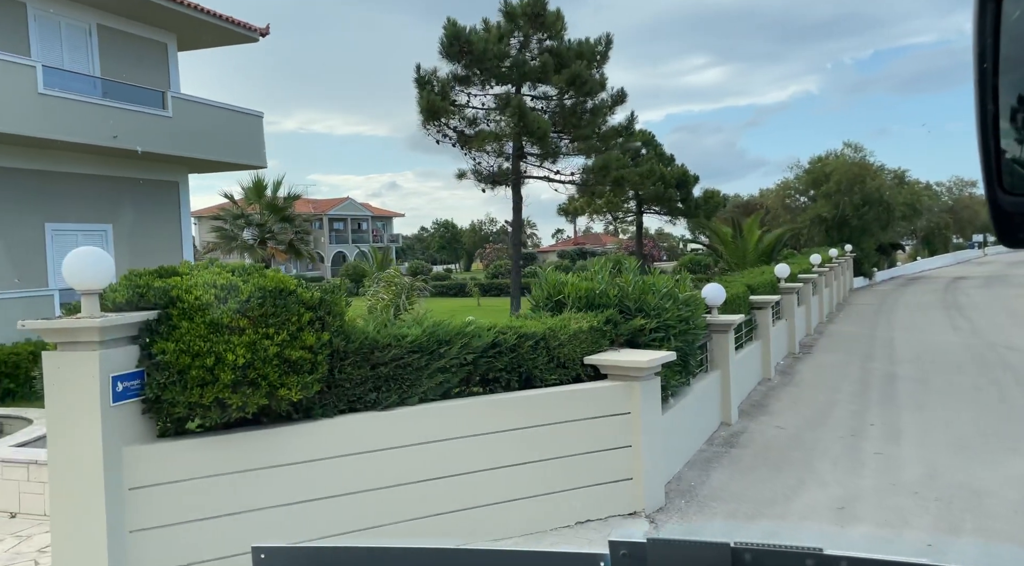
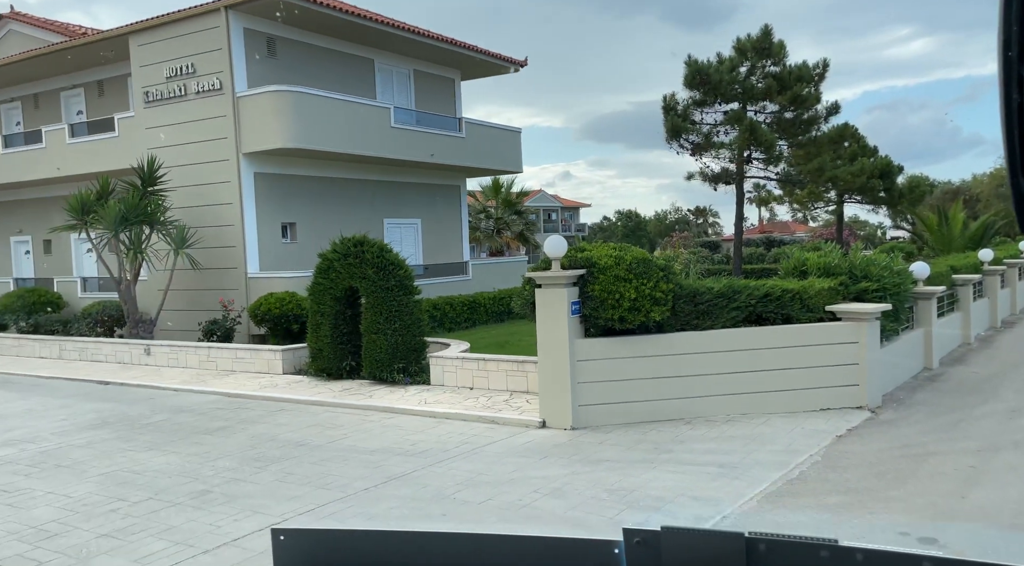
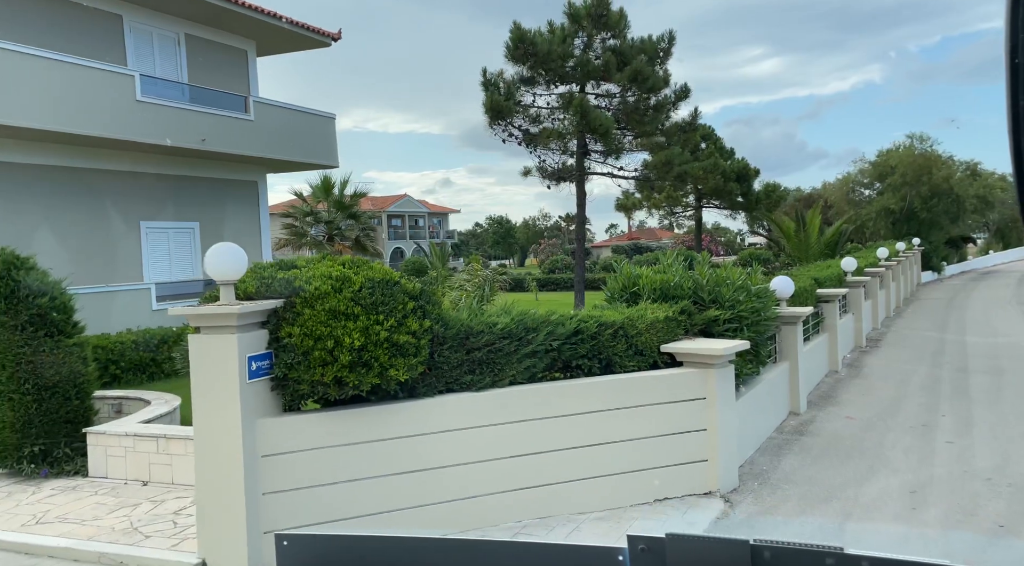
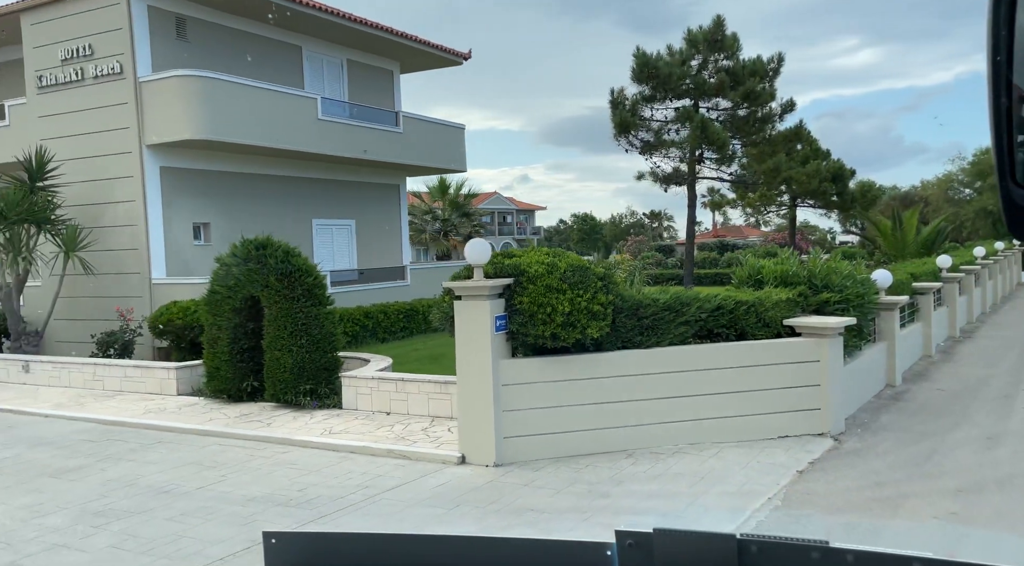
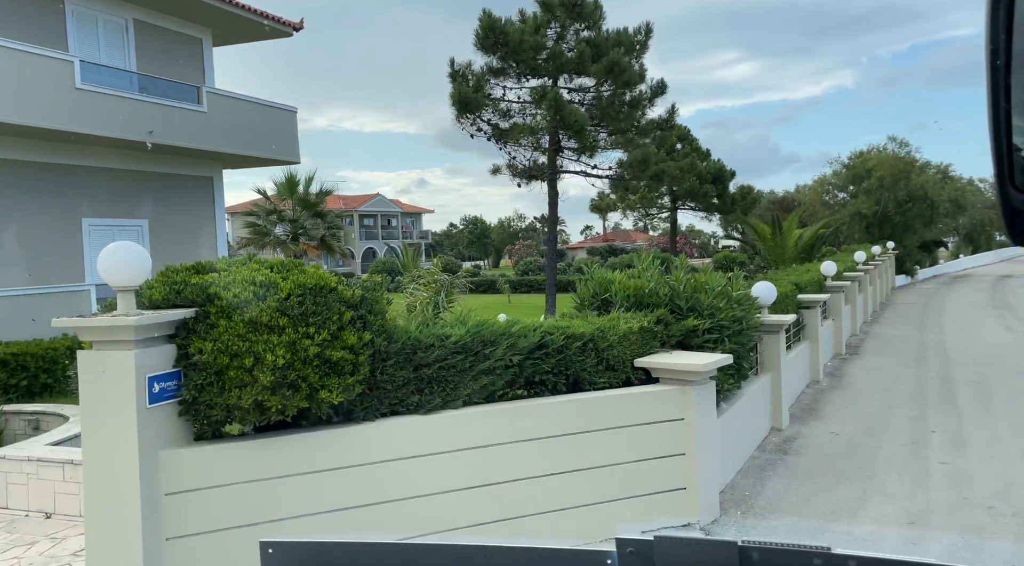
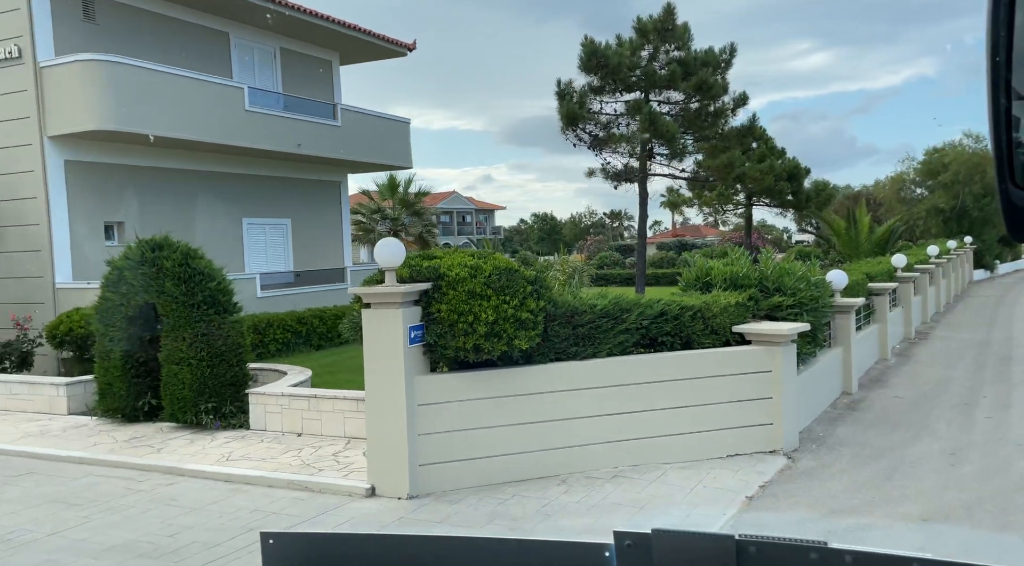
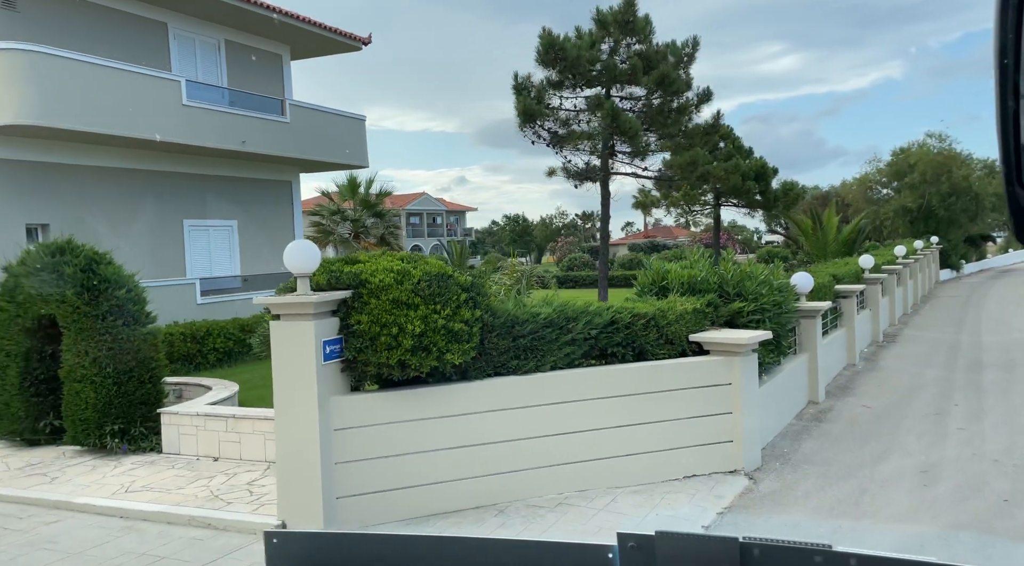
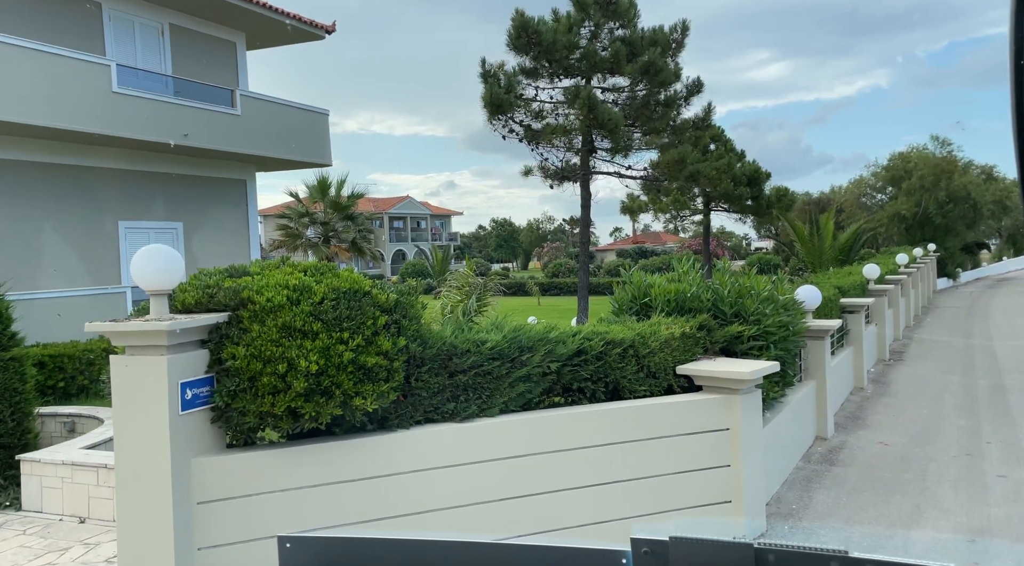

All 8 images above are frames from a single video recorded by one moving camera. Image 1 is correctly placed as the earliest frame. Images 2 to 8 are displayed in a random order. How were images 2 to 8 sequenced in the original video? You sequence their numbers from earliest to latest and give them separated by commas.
5, 8, 3, 7, 6, 4, 2
